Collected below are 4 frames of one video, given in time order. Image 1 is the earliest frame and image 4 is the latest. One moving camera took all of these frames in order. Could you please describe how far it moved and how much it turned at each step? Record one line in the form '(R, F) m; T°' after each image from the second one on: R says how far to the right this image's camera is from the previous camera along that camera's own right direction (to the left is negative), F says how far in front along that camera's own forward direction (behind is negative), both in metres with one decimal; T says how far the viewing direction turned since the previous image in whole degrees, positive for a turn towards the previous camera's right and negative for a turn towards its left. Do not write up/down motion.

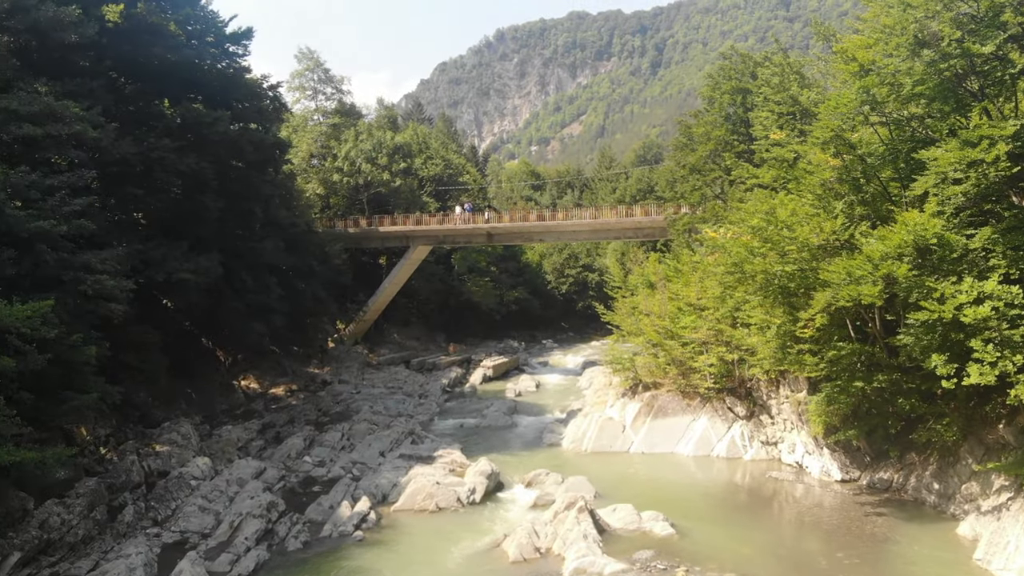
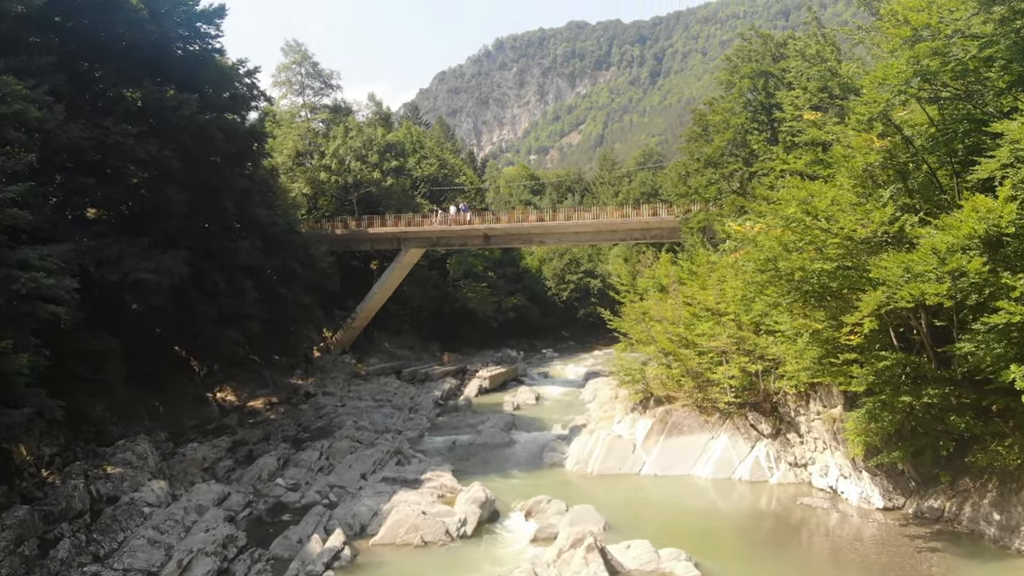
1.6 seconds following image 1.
(0.0, +1.9) m; 0°
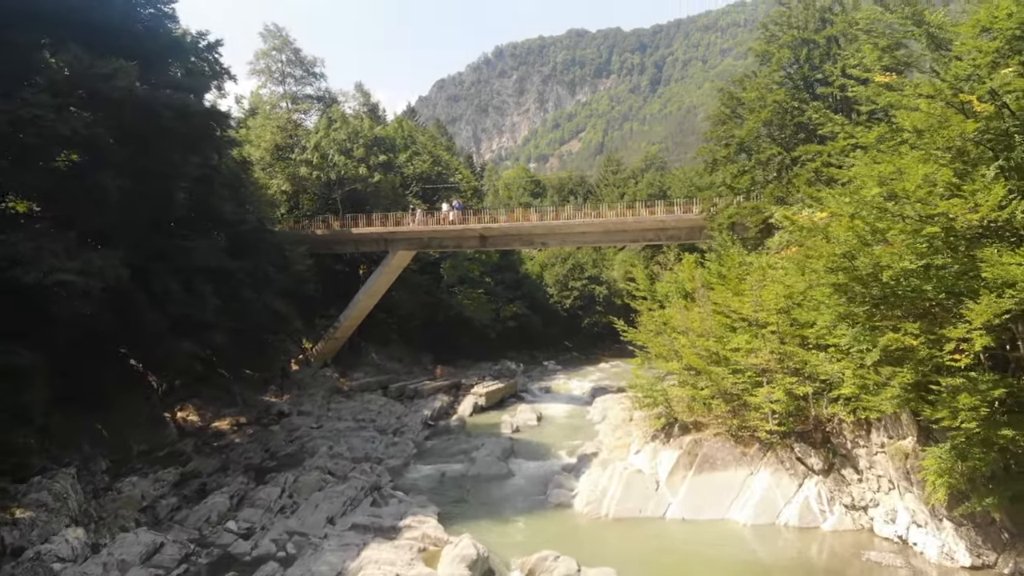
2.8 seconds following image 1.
(0.0, +2.8) m; 0°
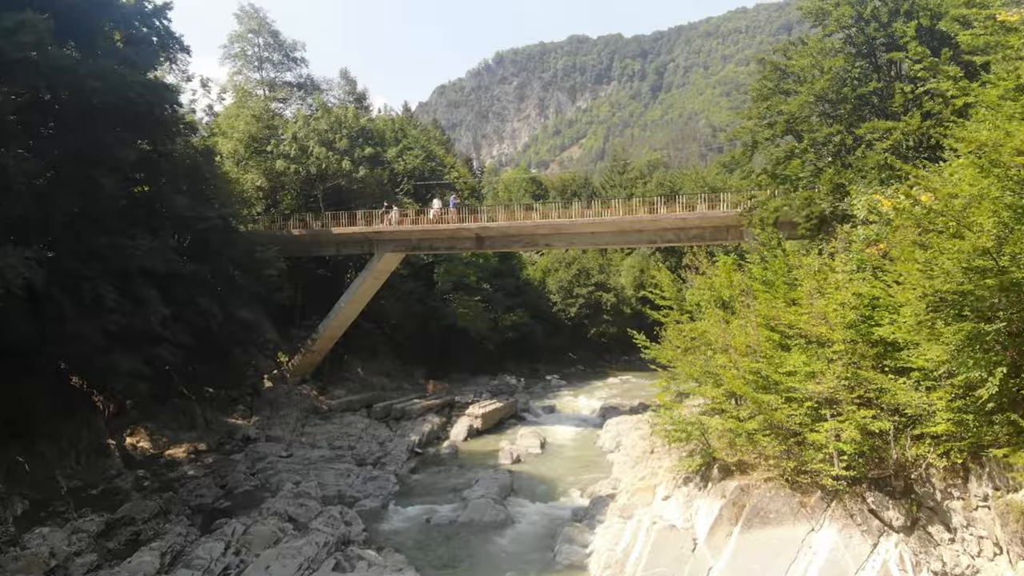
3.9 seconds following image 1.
(0.0, +2.8) m; 0°
